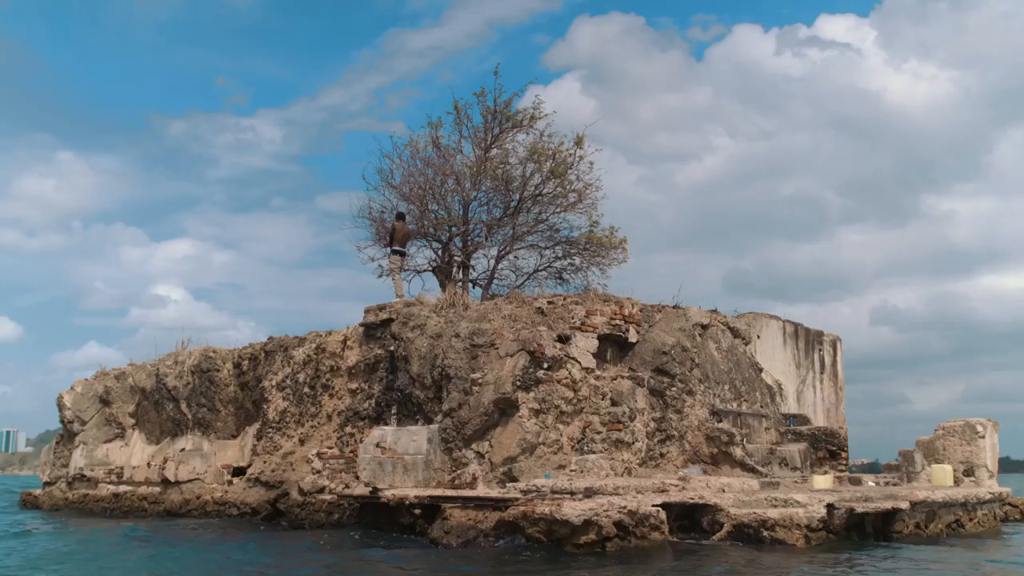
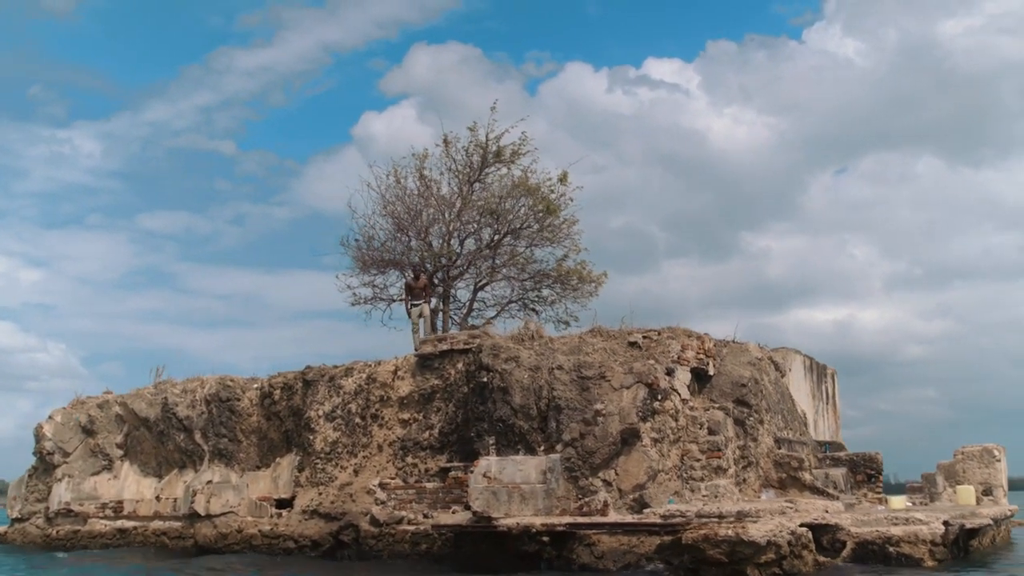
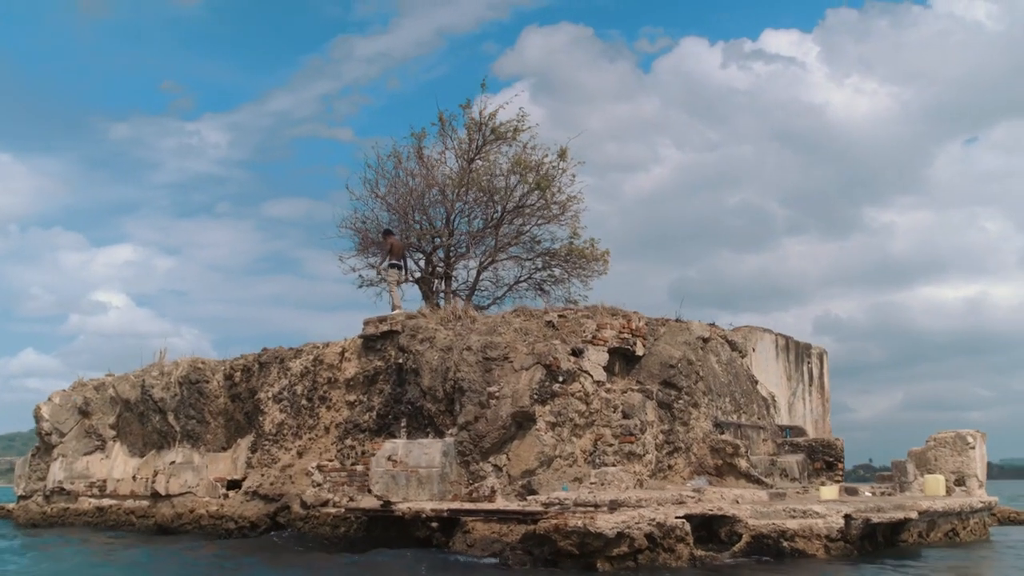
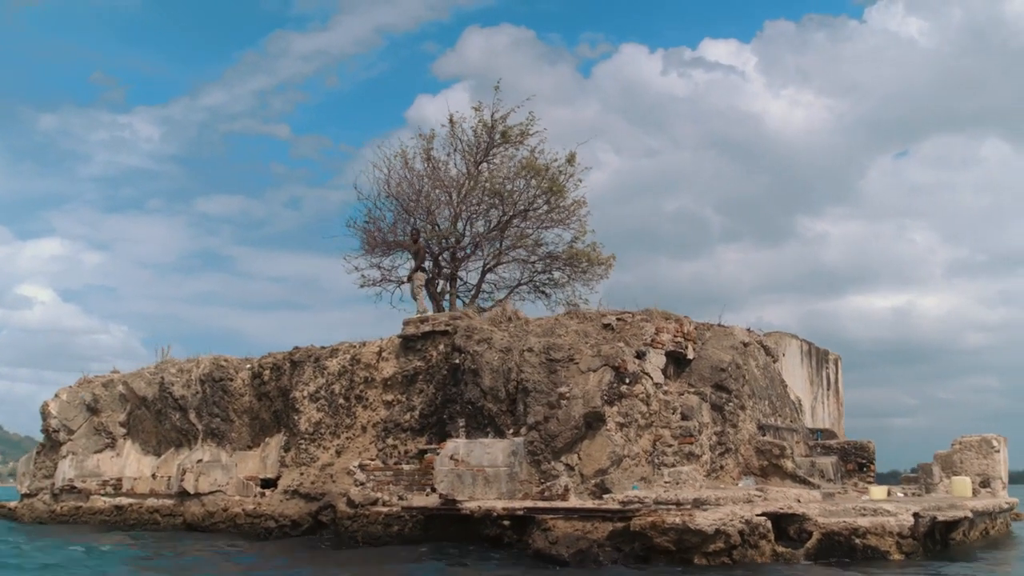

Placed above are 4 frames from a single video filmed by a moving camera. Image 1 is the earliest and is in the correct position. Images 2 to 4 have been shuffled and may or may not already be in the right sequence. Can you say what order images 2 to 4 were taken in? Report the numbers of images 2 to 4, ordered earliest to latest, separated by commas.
3, 4, 2
